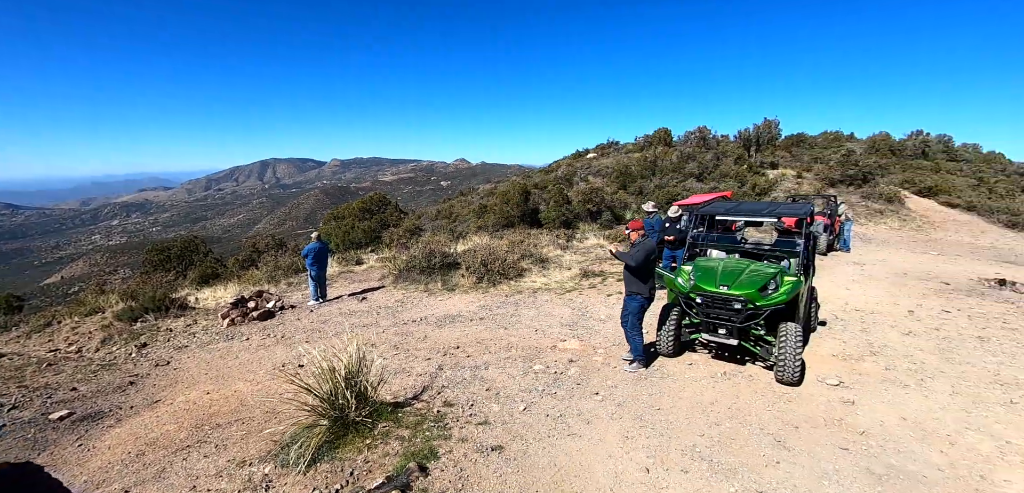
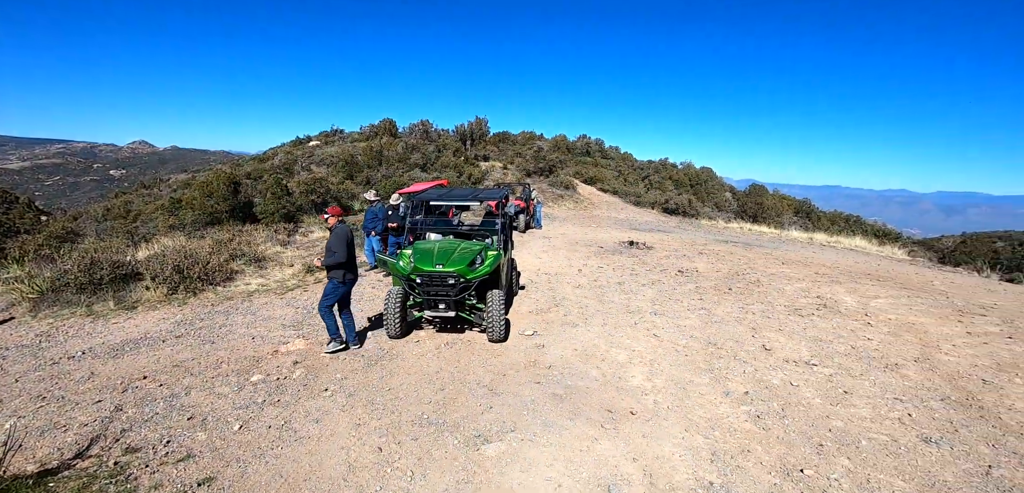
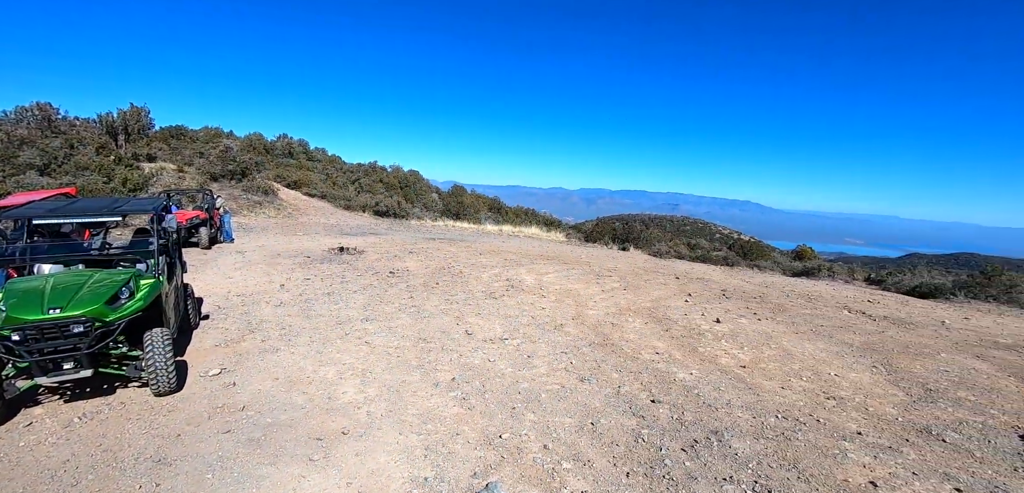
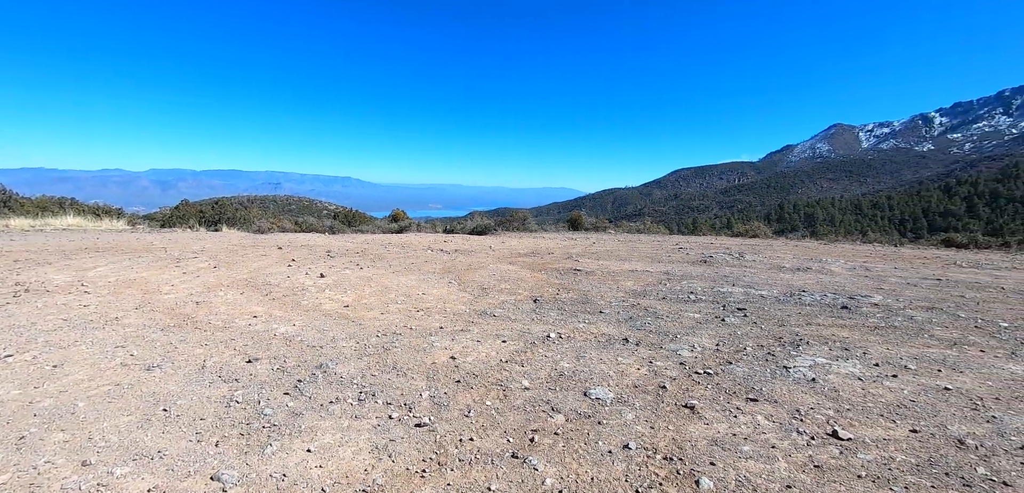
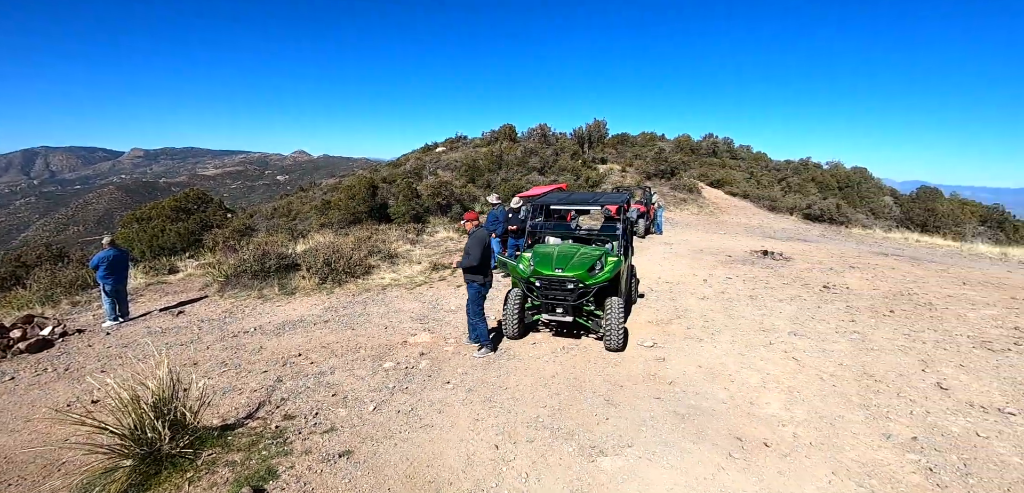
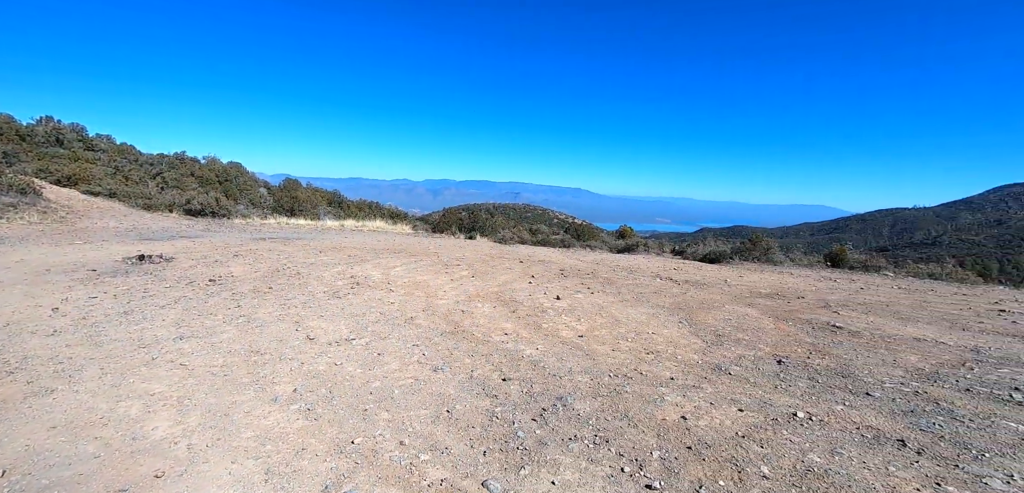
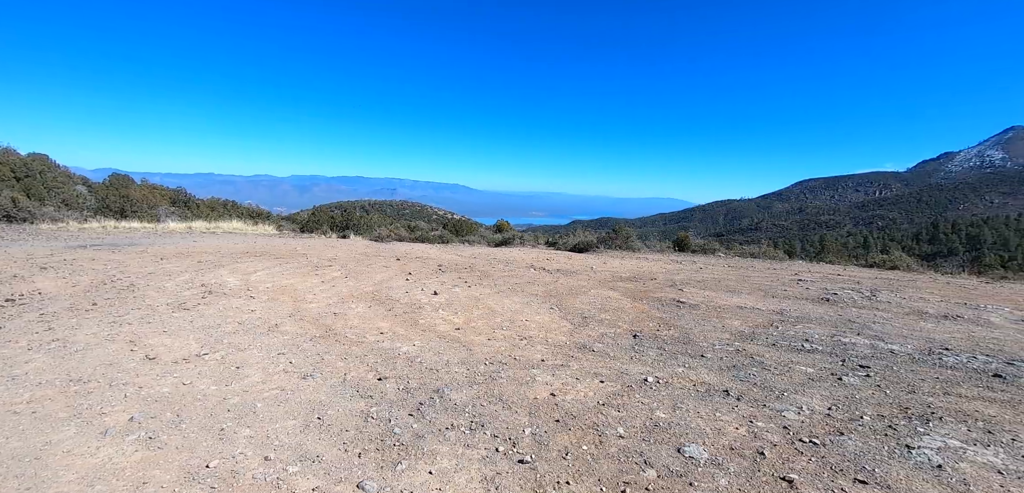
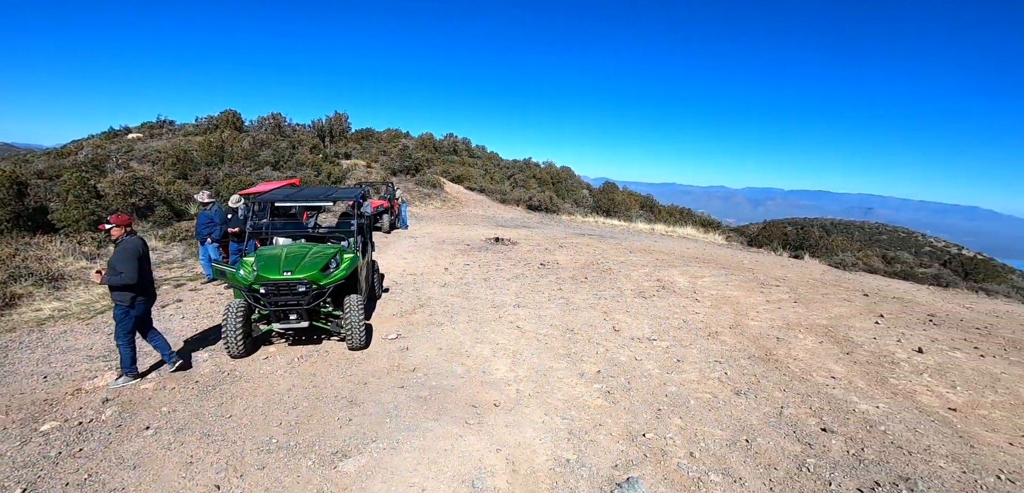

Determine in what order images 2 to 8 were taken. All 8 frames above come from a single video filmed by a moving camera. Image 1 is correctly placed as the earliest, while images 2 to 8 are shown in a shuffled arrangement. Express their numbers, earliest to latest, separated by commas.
5, 2, 8, 3, 6, 7, 4
